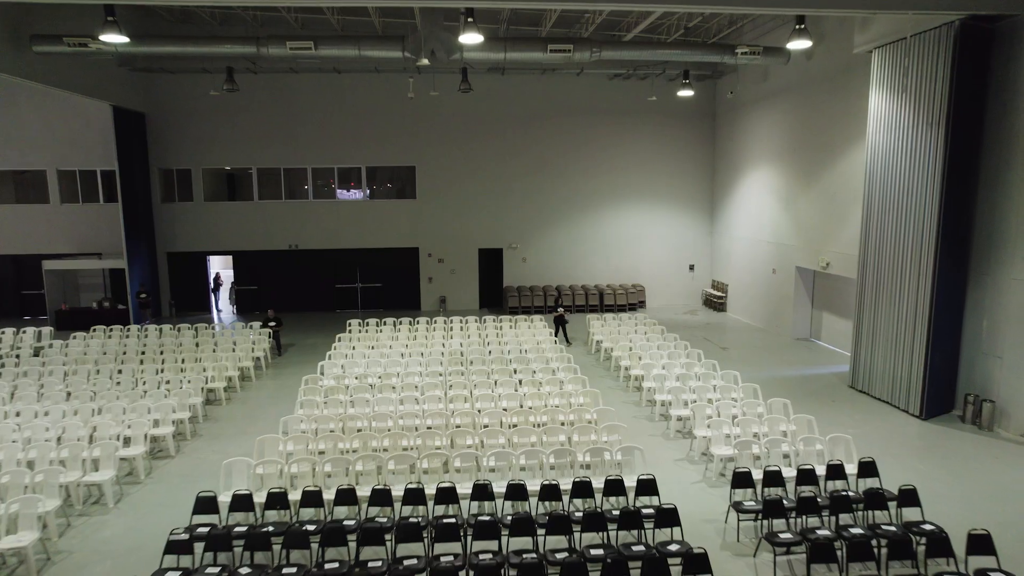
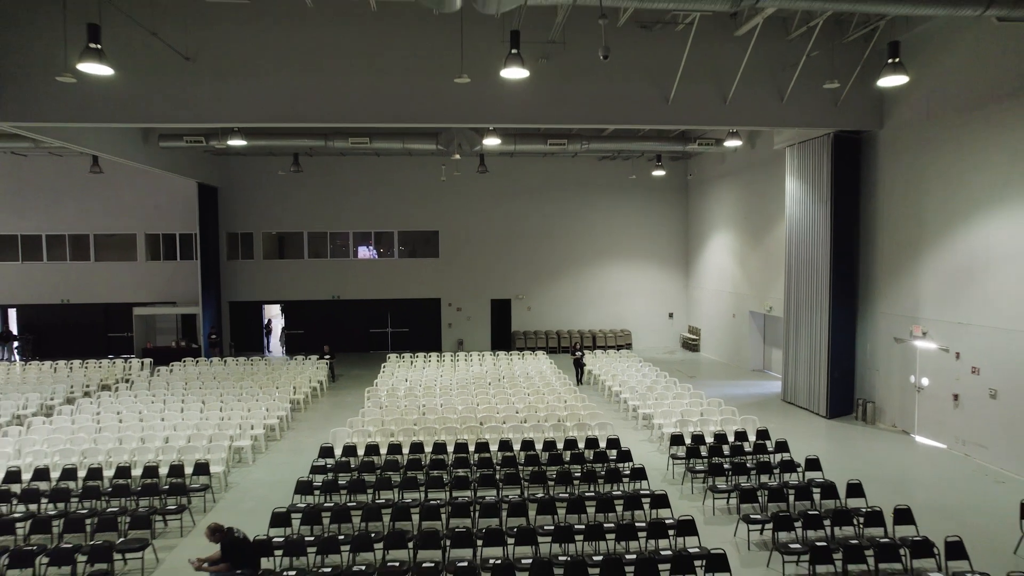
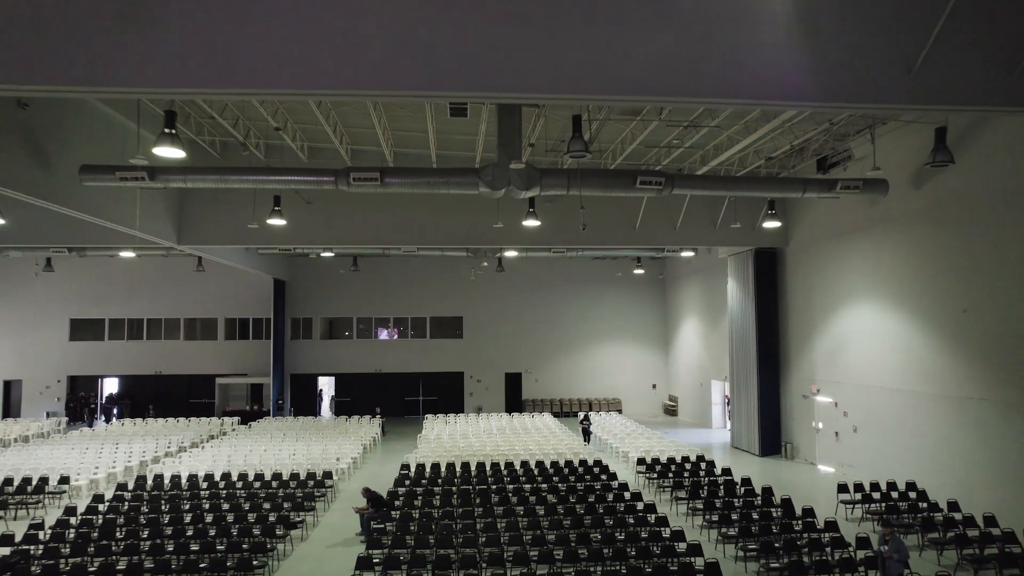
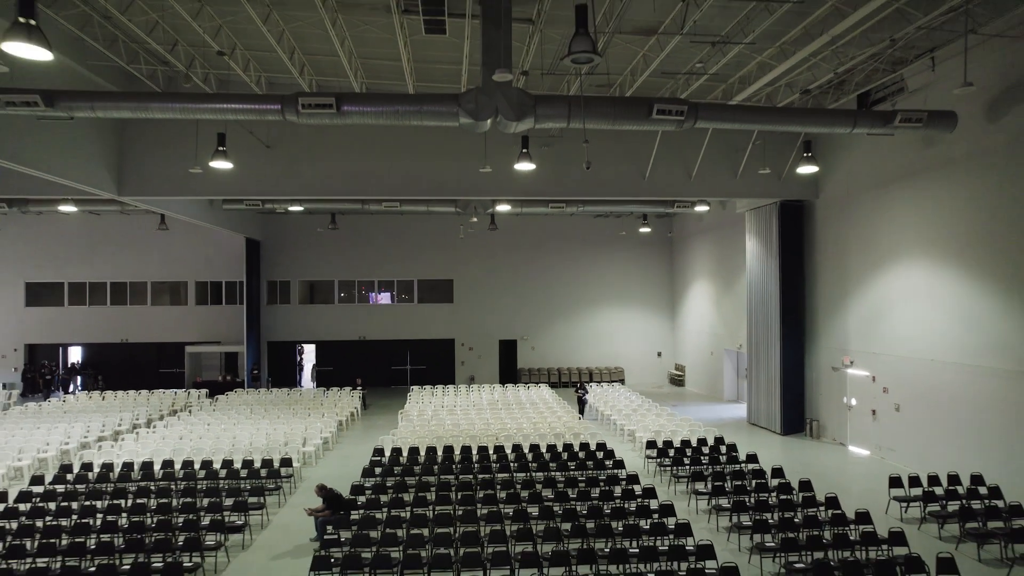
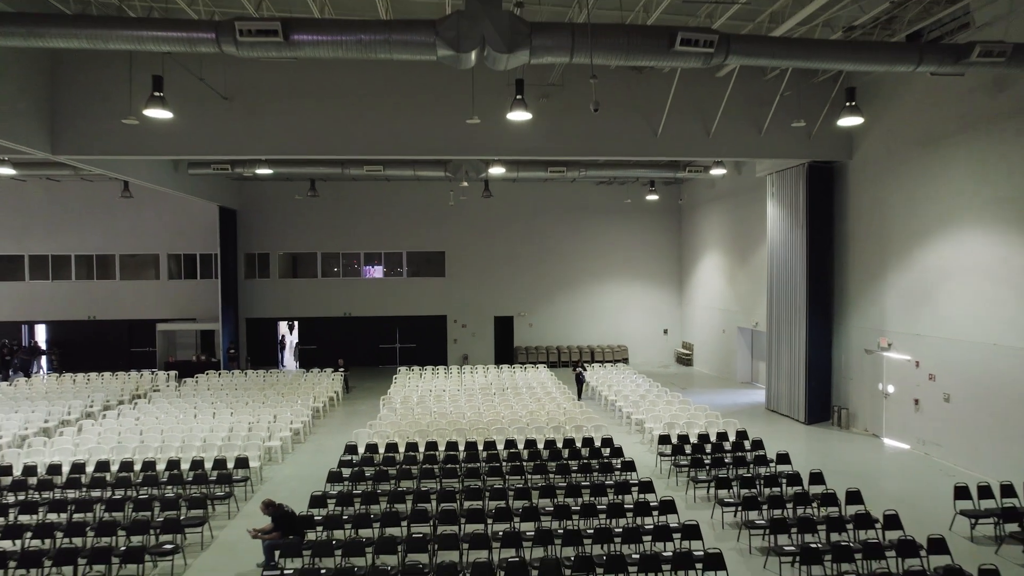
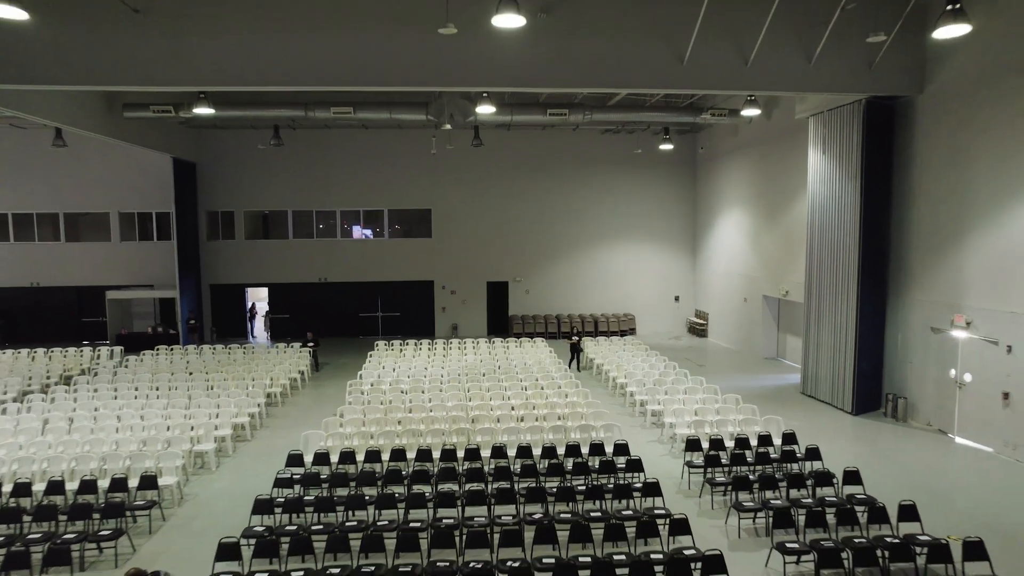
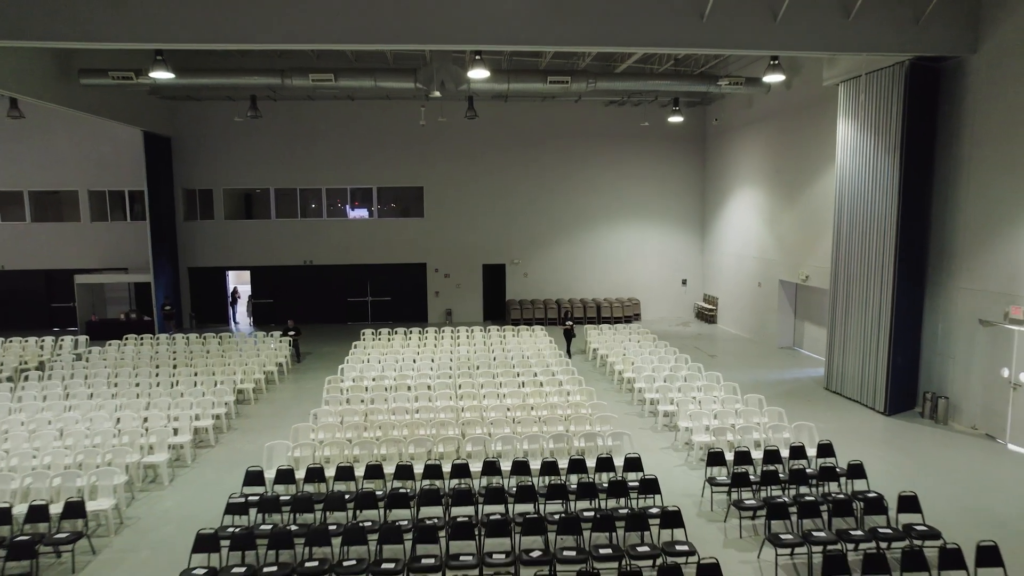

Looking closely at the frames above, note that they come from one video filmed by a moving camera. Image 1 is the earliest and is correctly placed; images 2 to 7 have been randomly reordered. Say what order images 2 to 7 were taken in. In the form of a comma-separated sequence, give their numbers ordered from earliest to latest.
7, 6, 2, 5, 4, 3
